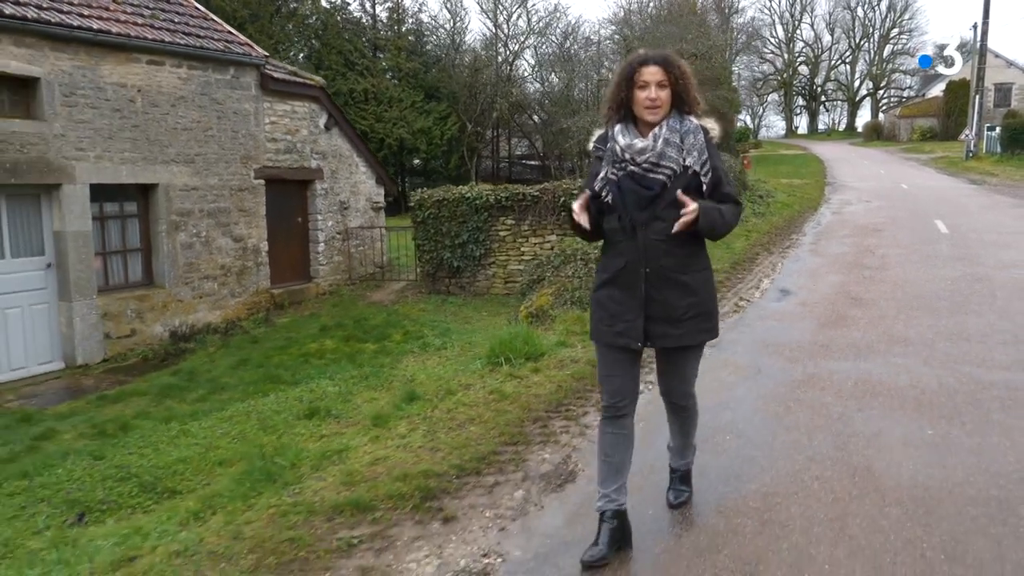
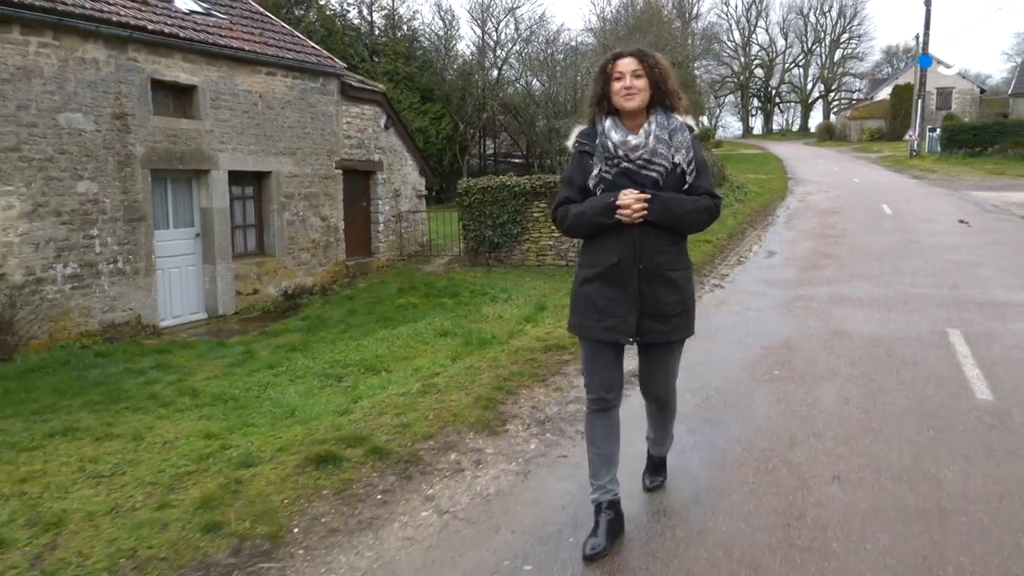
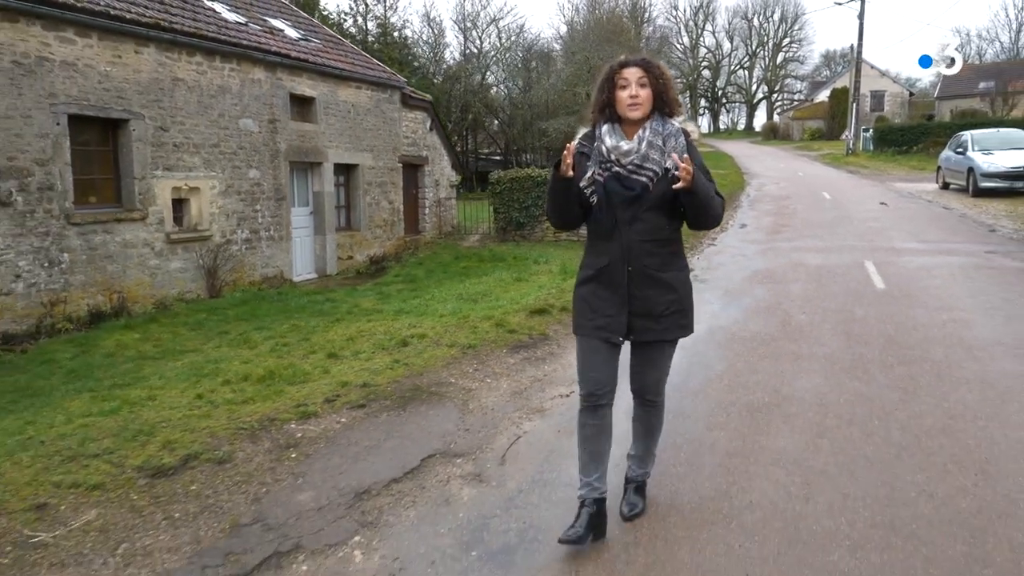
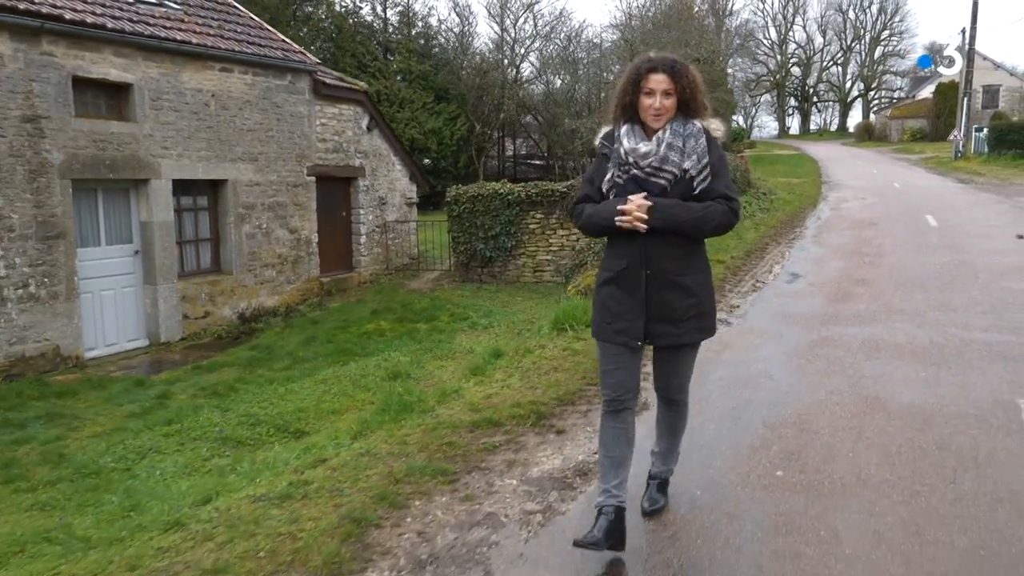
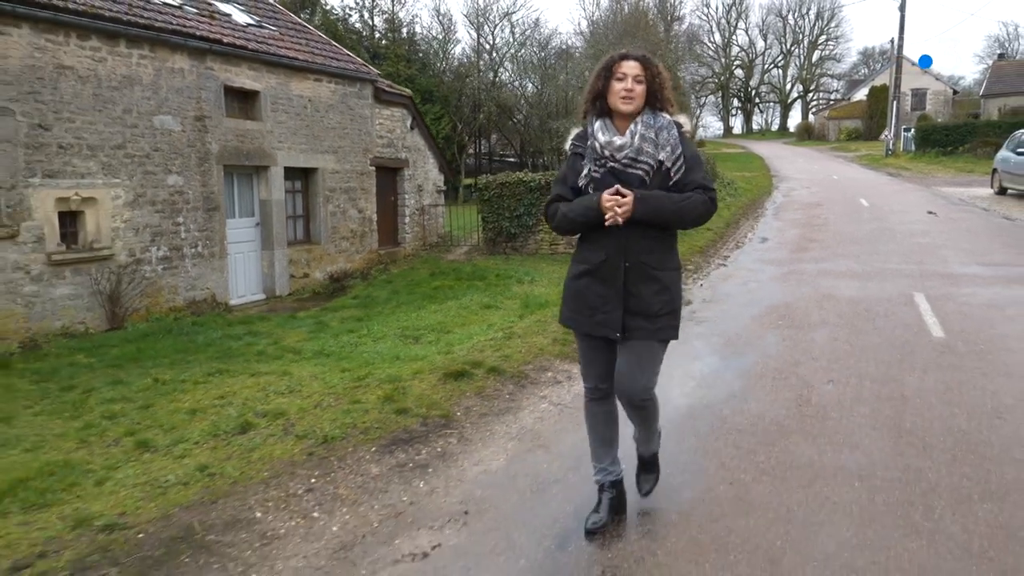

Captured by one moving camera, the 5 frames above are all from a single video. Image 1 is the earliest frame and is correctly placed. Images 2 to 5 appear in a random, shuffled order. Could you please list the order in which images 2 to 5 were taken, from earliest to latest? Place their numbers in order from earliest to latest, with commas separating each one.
4, 2, 5, 3
